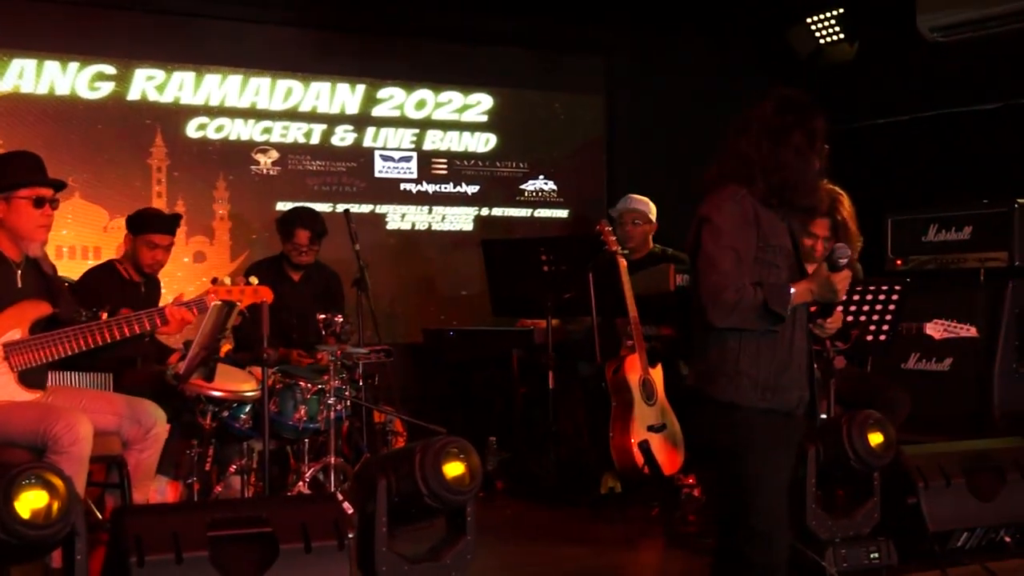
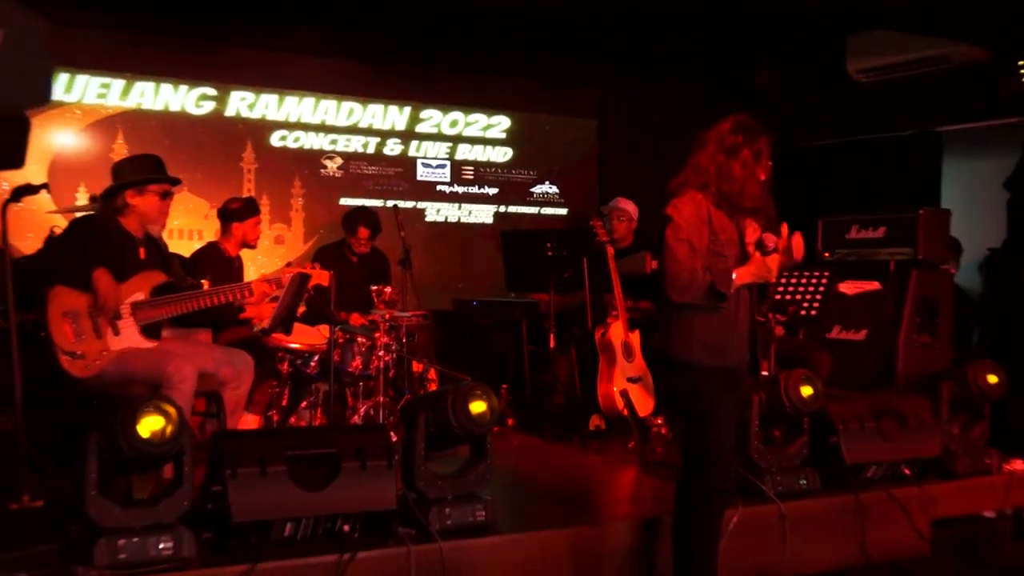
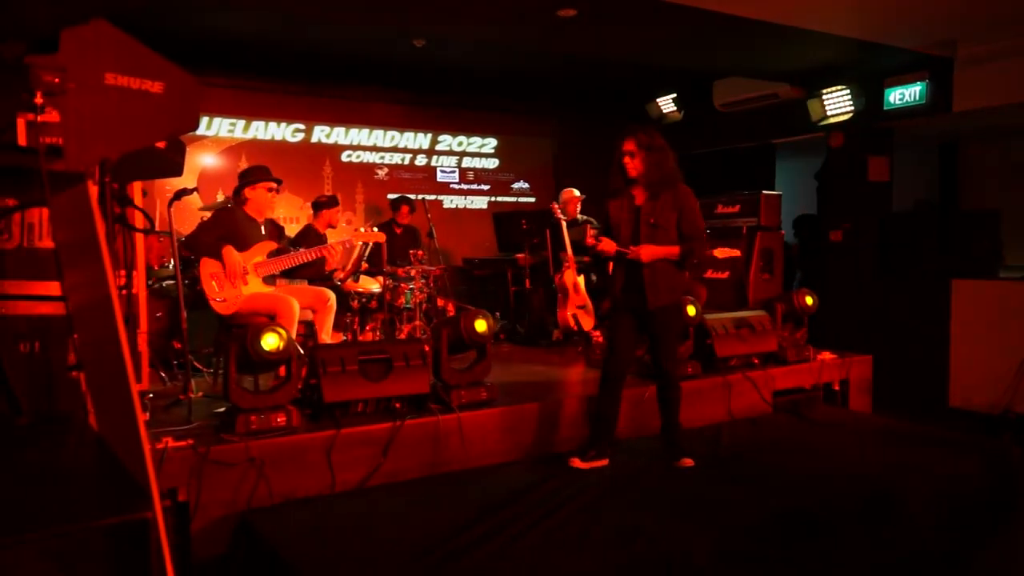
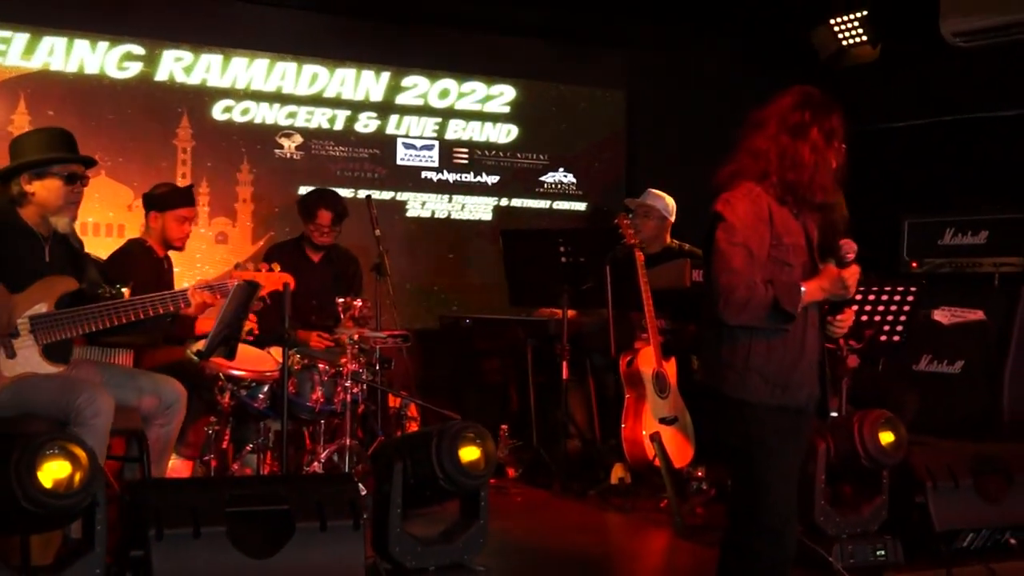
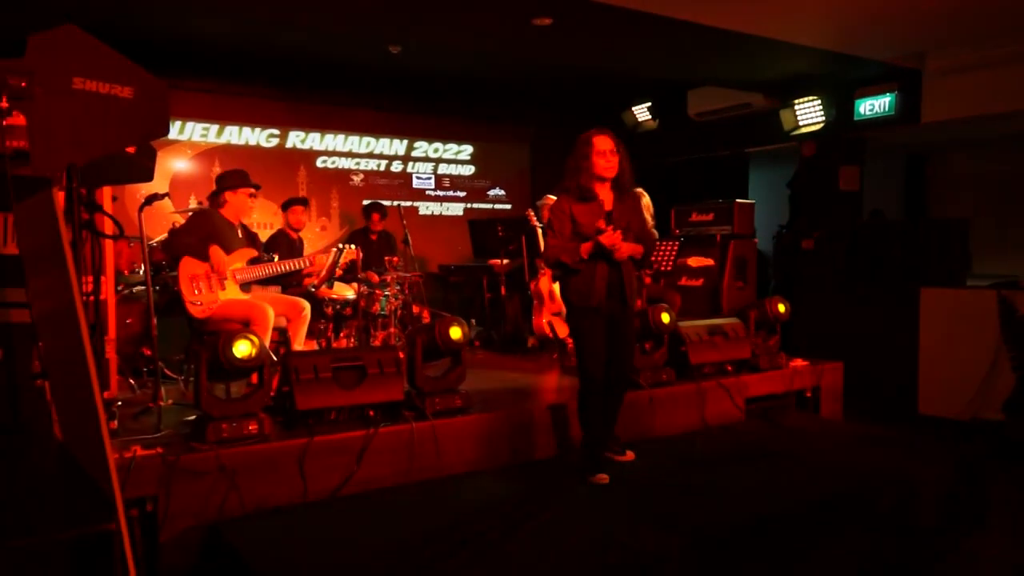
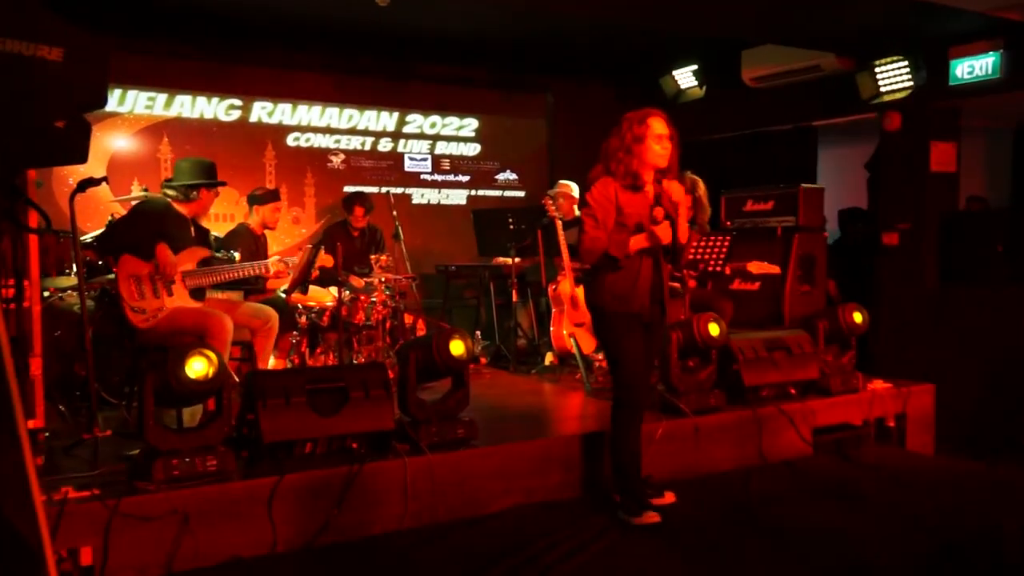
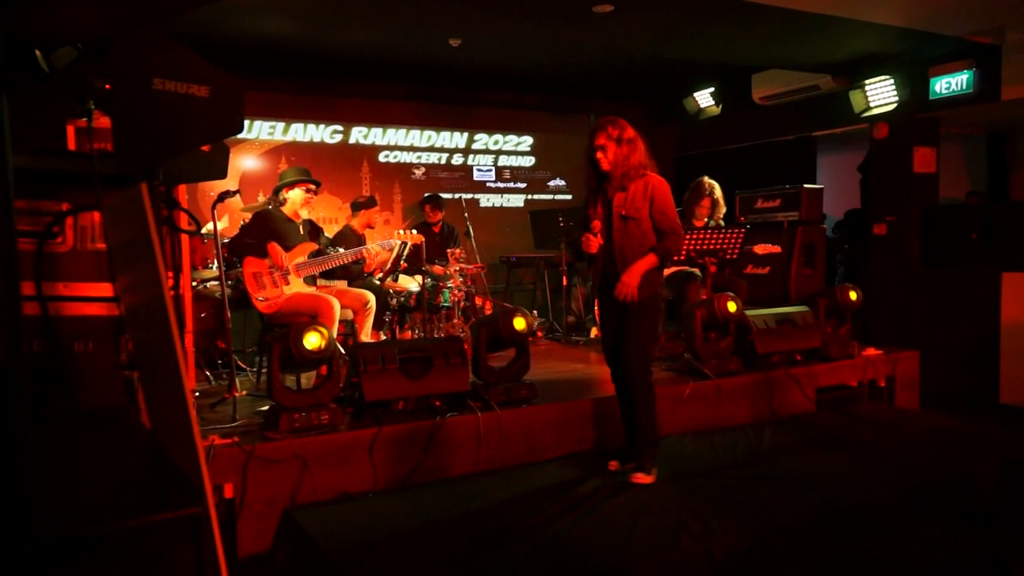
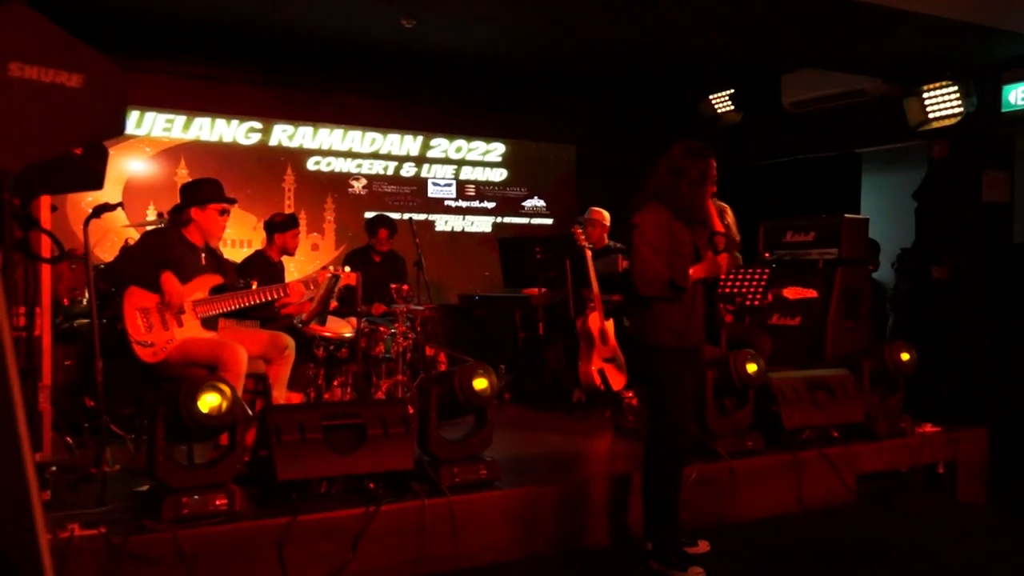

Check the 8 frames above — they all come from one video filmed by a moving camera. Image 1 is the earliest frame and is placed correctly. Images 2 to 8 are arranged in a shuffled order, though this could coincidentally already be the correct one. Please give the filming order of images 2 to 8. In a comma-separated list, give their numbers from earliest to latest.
4, 2, 8, 6, 5, 3, 7
